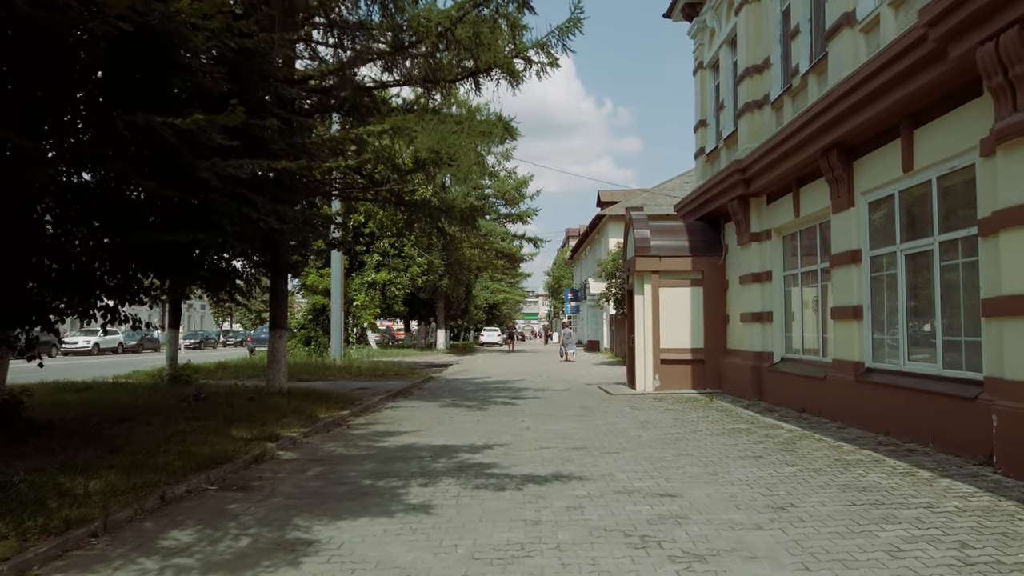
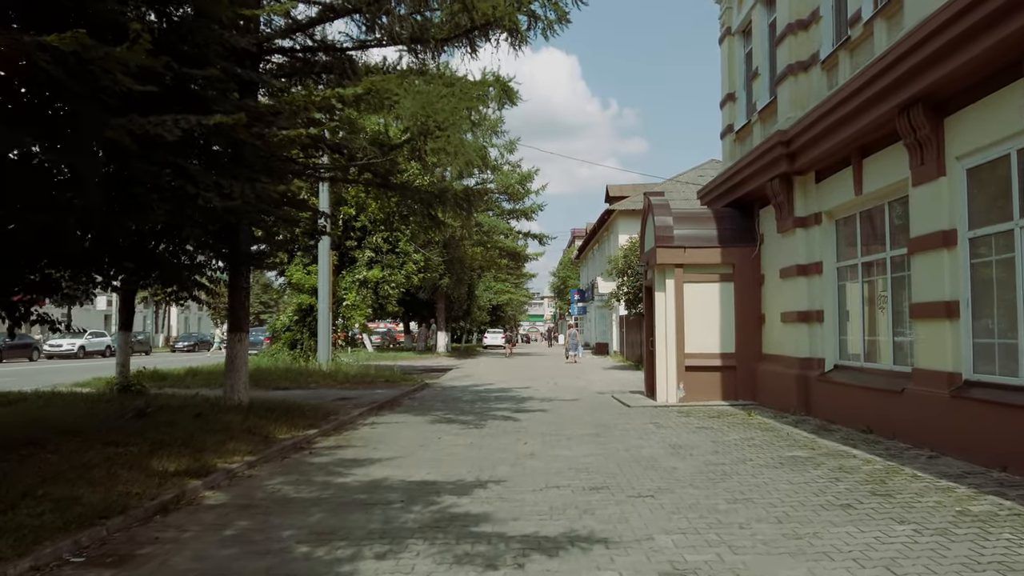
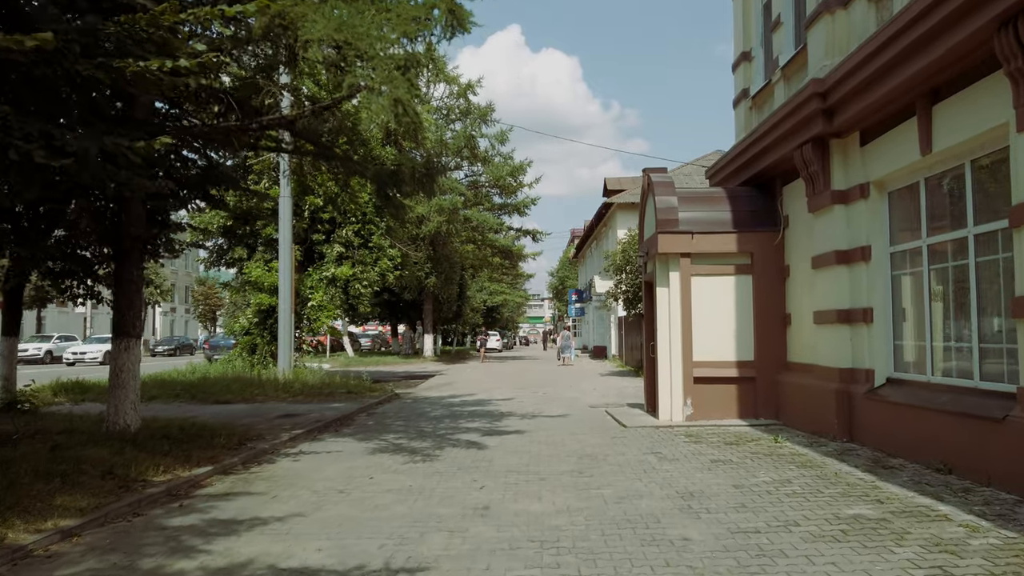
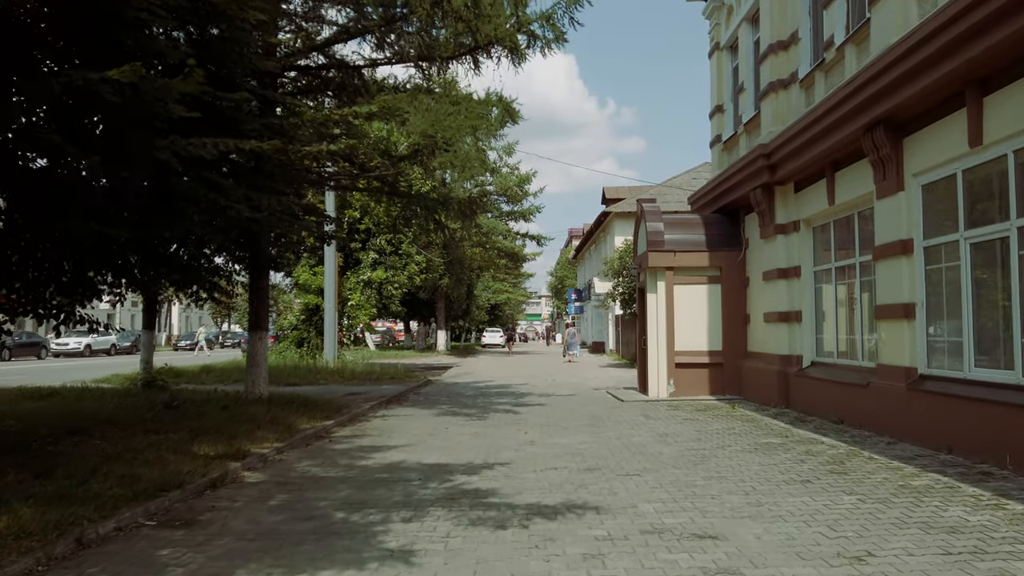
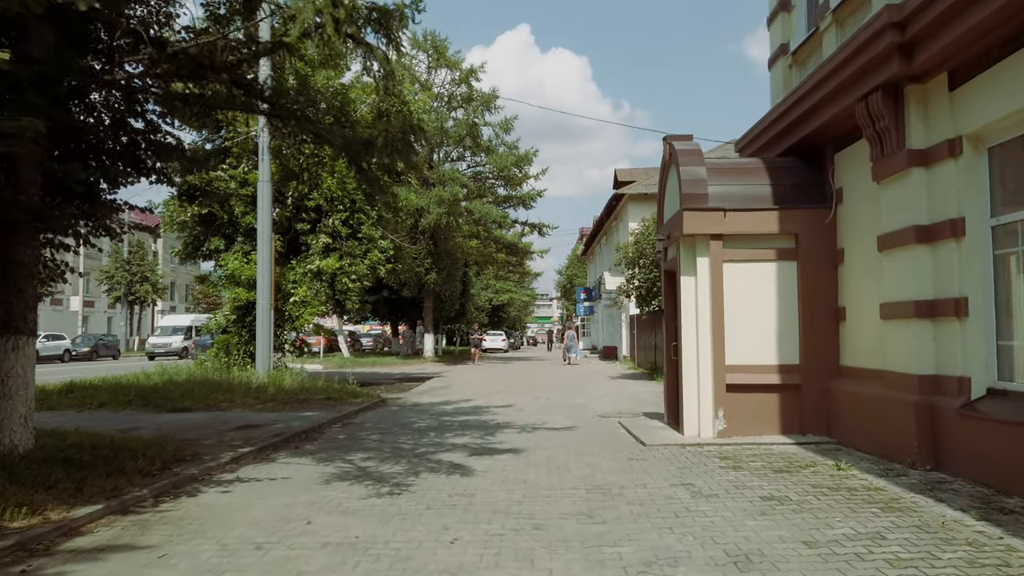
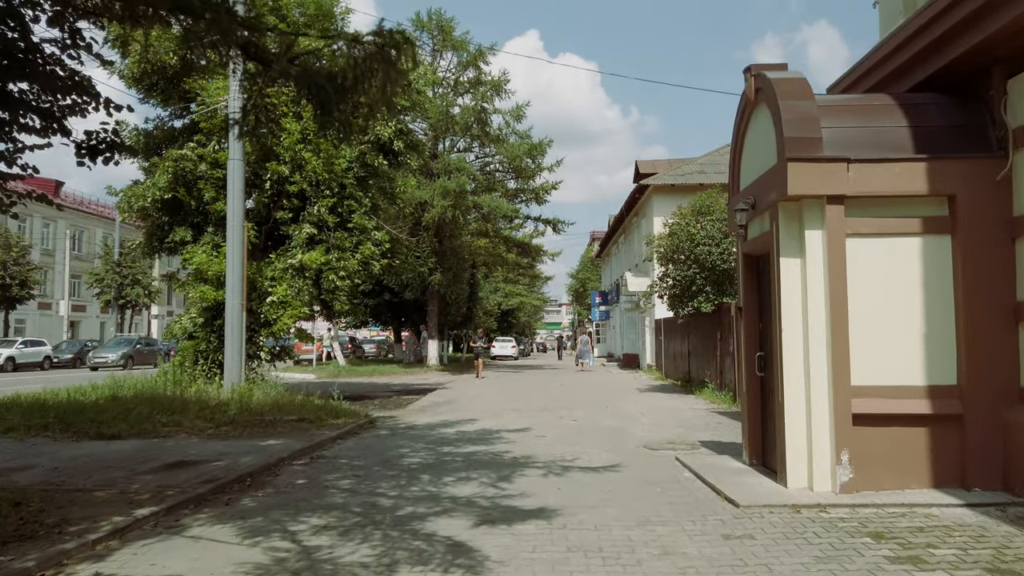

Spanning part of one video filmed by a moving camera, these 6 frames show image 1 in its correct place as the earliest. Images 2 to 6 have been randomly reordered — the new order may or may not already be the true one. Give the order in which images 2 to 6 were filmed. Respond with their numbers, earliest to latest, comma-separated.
4, 2, 3, 5, 6
